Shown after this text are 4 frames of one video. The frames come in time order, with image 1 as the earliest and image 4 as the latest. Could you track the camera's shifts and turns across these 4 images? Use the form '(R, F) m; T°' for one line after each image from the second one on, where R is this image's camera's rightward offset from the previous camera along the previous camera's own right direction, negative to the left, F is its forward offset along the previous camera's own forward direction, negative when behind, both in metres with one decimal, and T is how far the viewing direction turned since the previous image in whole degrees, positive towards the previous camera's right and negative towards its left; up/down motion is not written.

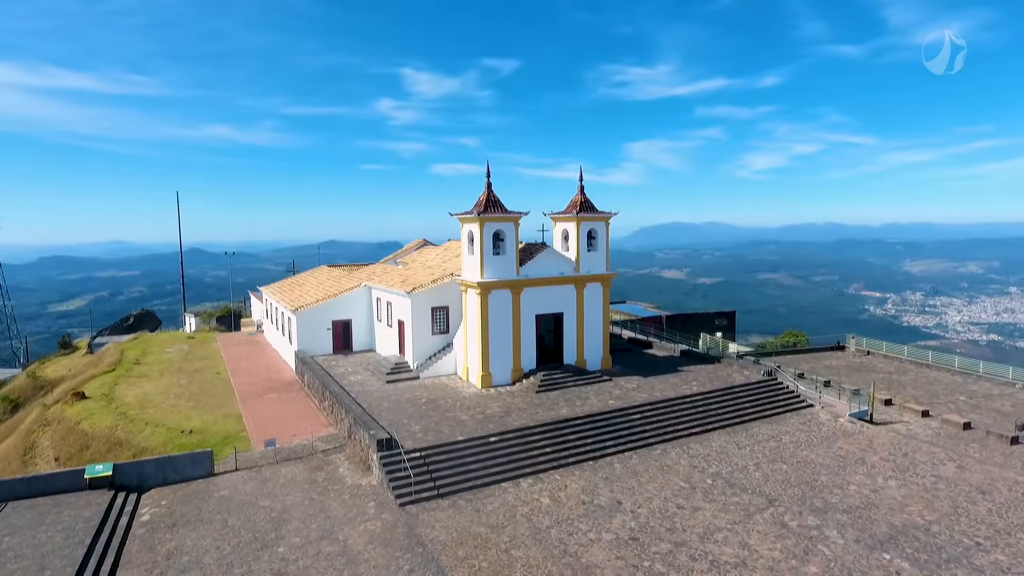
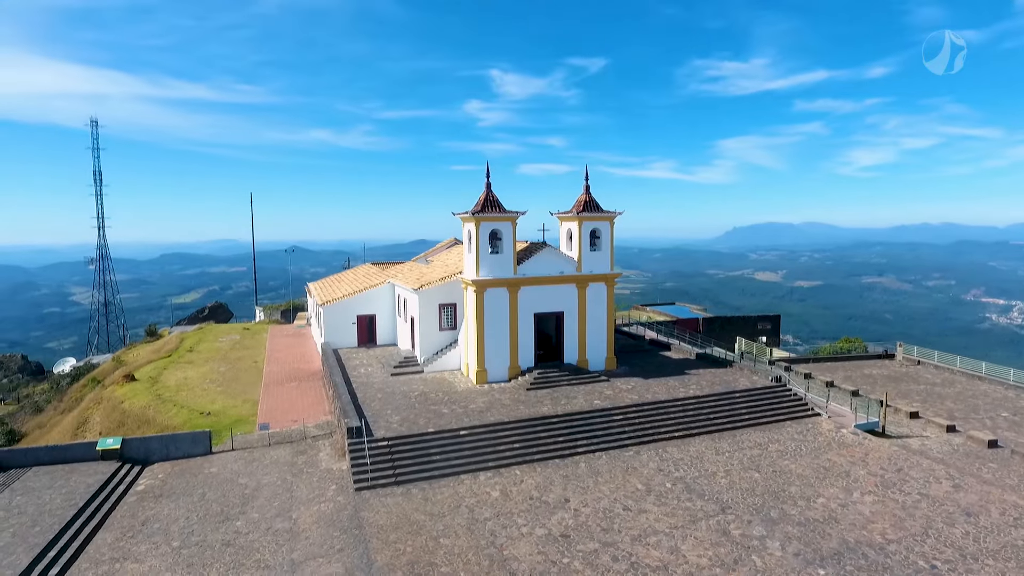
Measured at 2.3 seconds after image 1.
(+3.1, -0.1) m; -8°
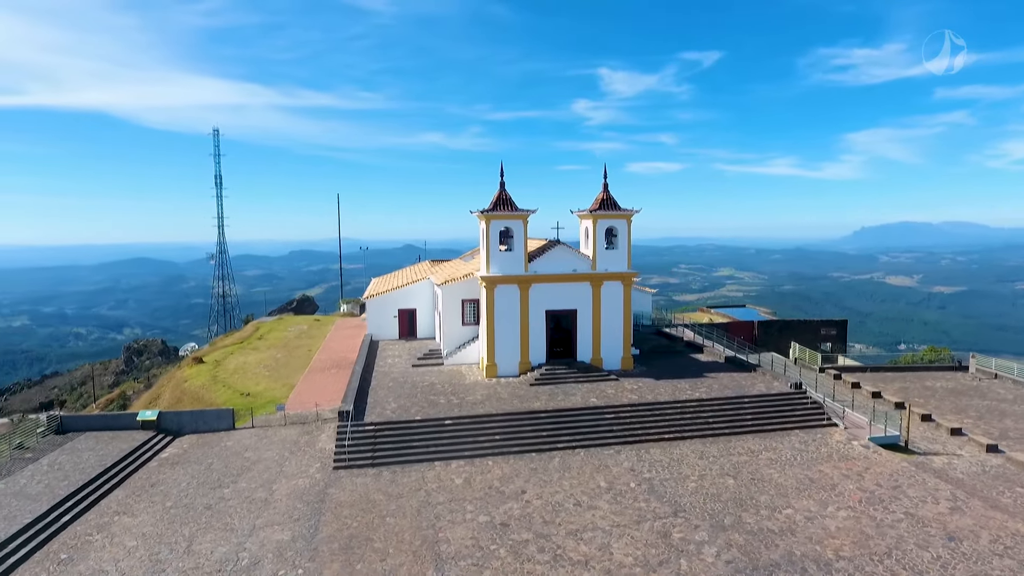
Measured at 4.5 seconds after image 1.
(+3.4, -0.1) m; -10°
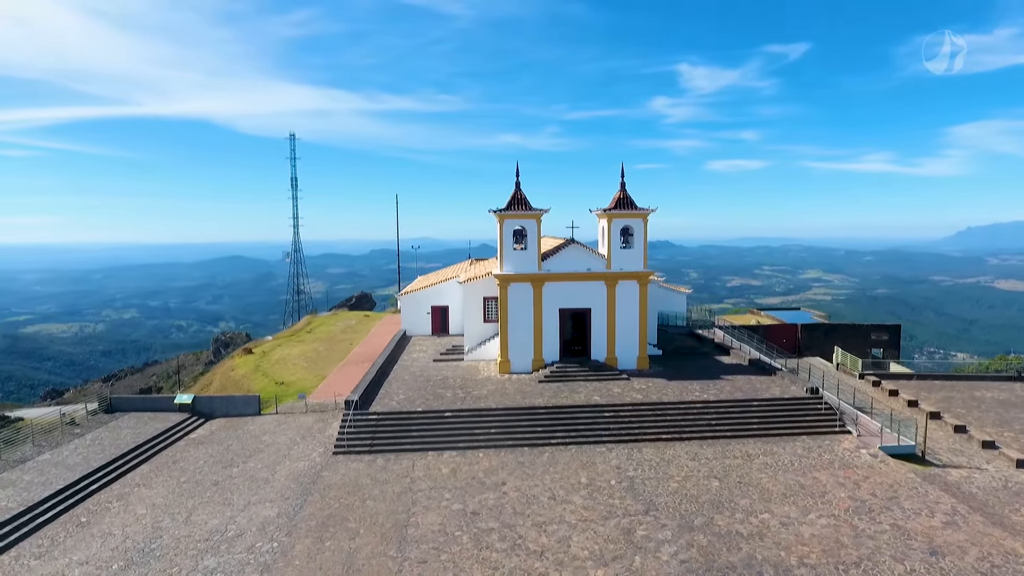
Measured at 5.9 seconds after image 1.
(+2.2, -0.2) m; -7°
